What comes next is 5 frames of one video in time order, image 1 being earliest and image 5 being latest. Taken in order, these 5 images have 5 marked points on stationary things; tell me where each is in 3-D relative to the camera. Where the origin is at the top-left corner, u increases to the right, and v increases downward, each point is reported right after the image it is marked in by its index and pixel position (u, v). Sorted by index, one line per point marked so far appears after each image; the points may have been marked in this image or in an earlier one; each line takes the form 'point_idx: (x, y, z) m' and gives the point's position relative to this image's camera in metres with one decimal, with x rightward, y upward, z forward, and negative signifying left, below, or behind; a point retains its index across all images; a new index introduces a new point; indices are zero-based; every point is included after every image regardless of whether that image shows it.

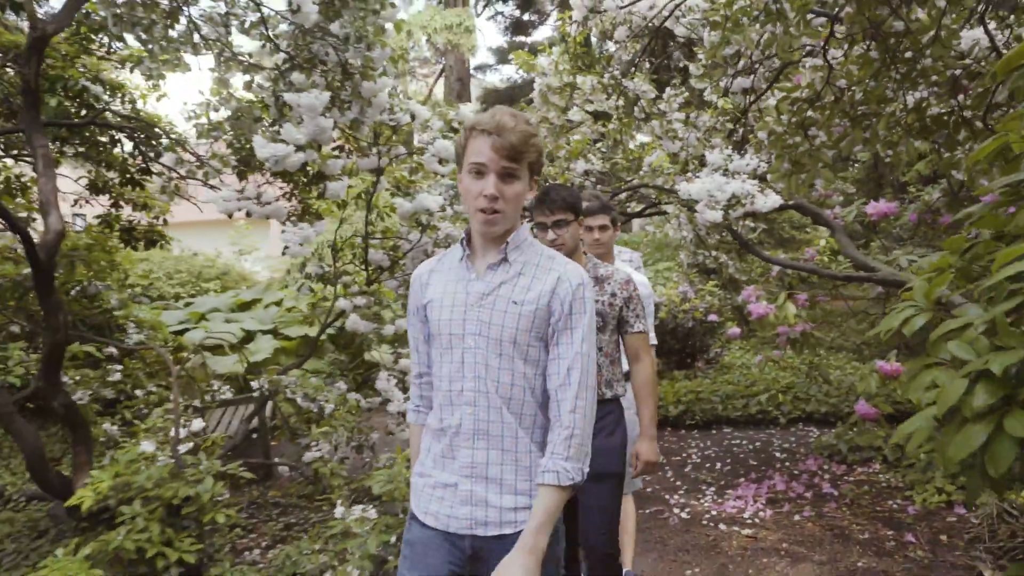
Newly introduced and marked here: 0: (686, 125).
0: (+1.0, +0.9, +4.5) m
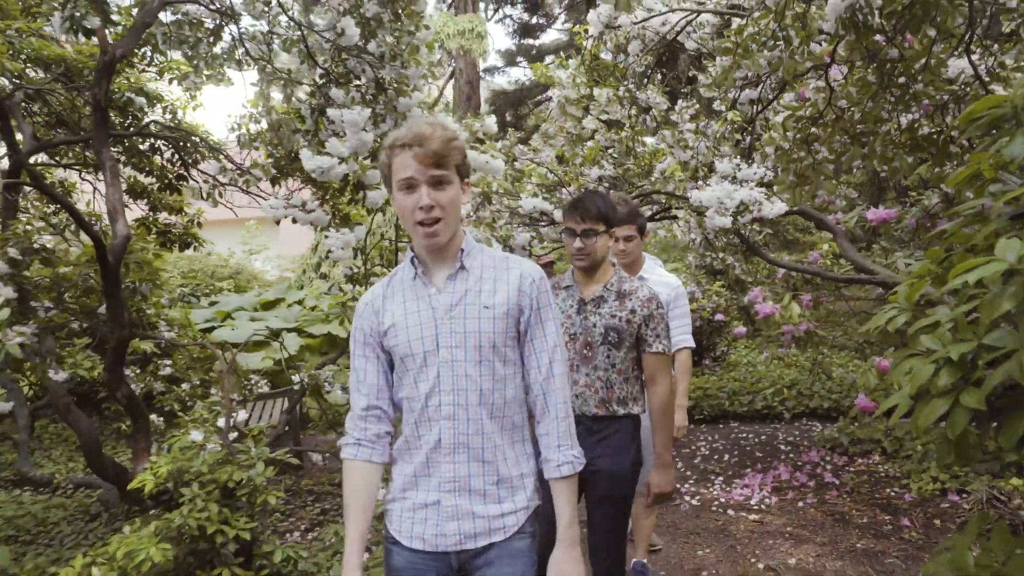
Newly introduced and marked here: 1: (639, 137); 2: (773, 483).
0: (+1.1, +0.9, +4.7) m
1: (+0.8, +1.0, +5.0) m
2: (+1.4, -1.0, +4.1) m
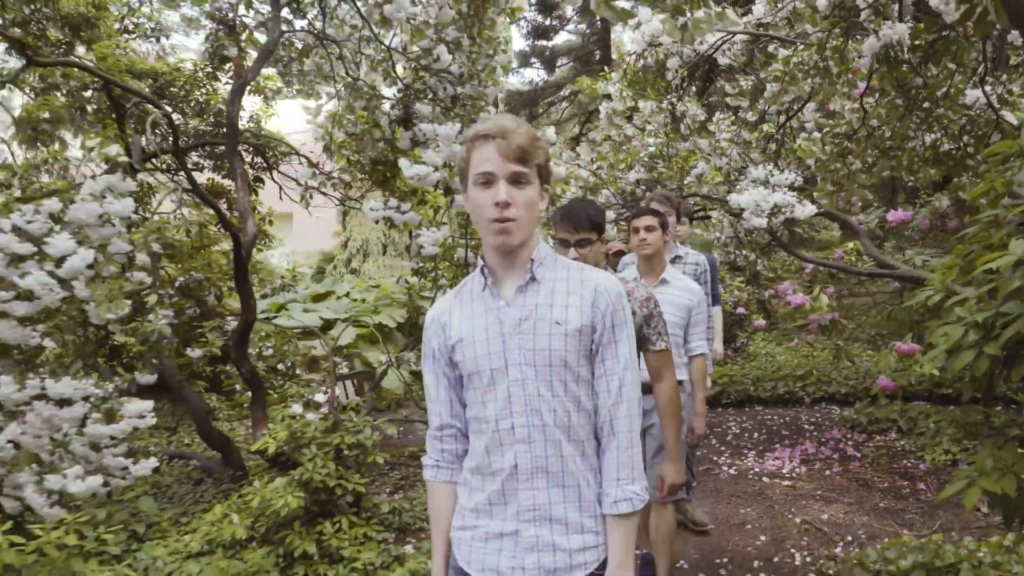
0: (+1.5, +1.0, +5.2) m
1: (+1.1, +1.0, +5.5) m
2: (+1.7, -1.0, +4.6) m
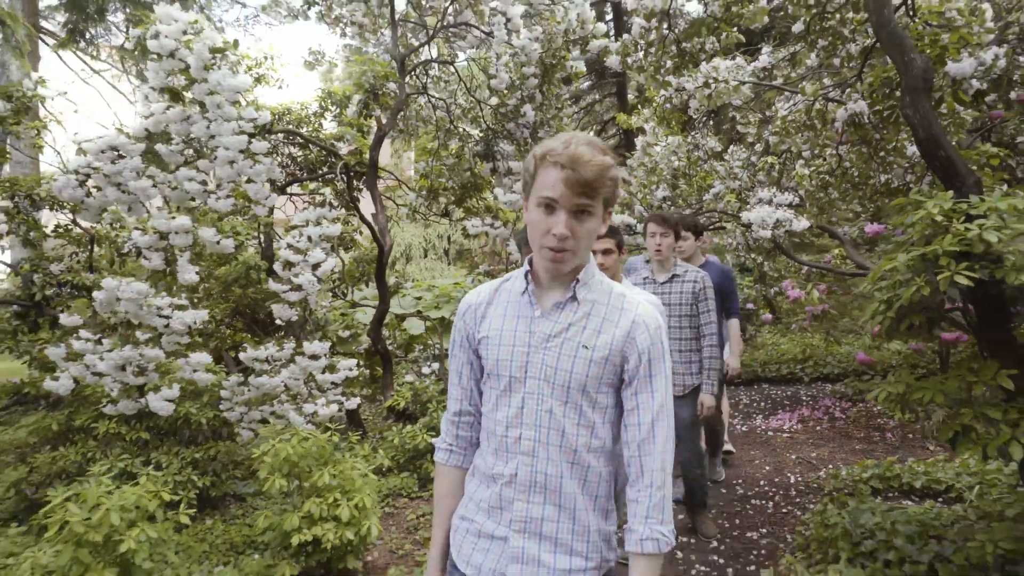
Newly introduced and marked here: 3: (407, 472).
0: (+1.9, +1.0, +6.5) m
1: (+1.6, +1.0, +6.7) m
2: (+2.2, -1.0, +5.9) m
3: (-0.6, -1.1, +4.6) m
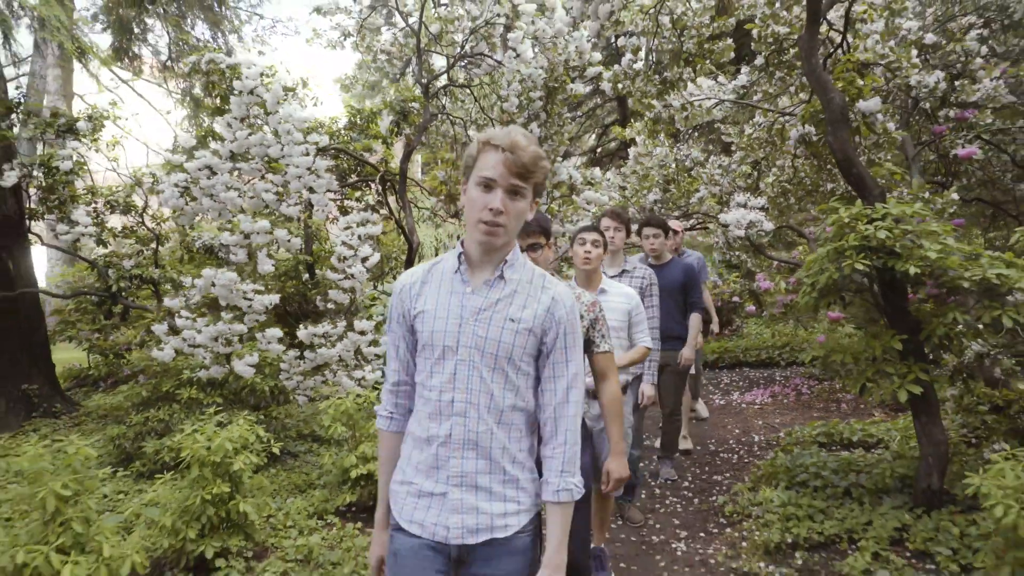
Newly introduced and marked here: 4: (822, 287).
0: (+2.0, +1.1, +7.3) m
1: (+1.7, +1.1, +7.5) m
2: (+2.2, -0.9, +6.7) m
3: (-0.6, -1.0, +5.4) m
4: (+1.4, 0.0, +3.5) m
